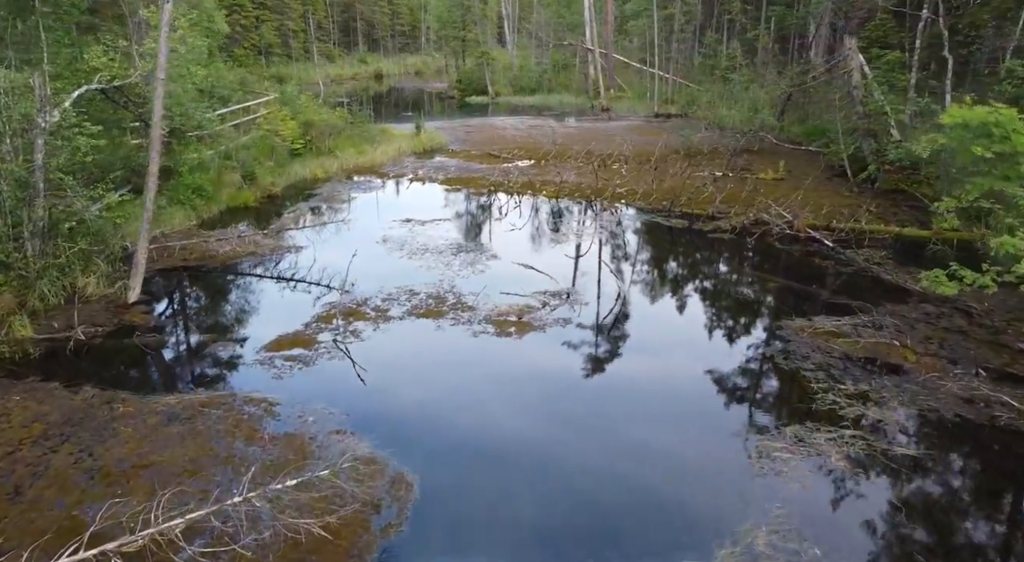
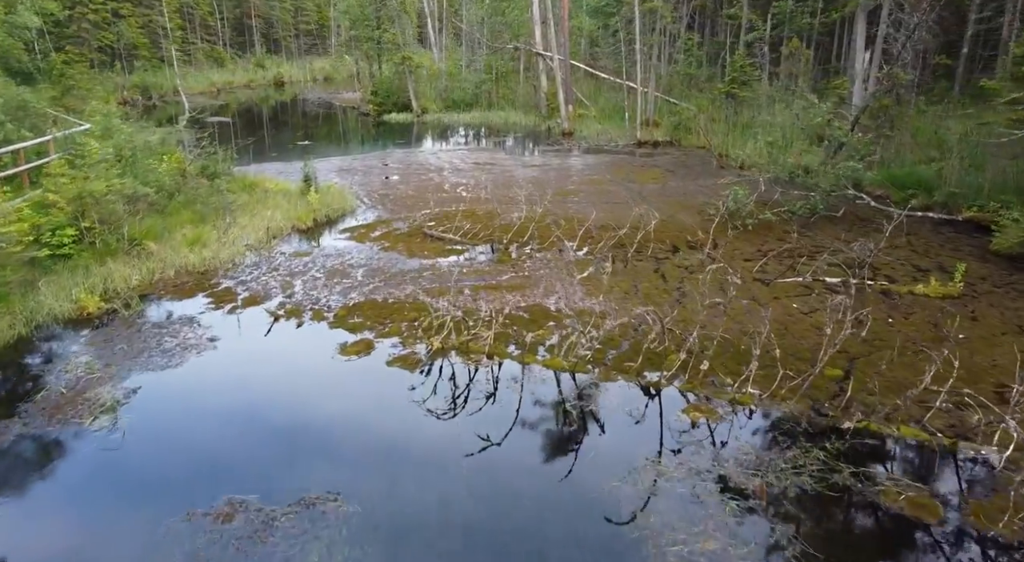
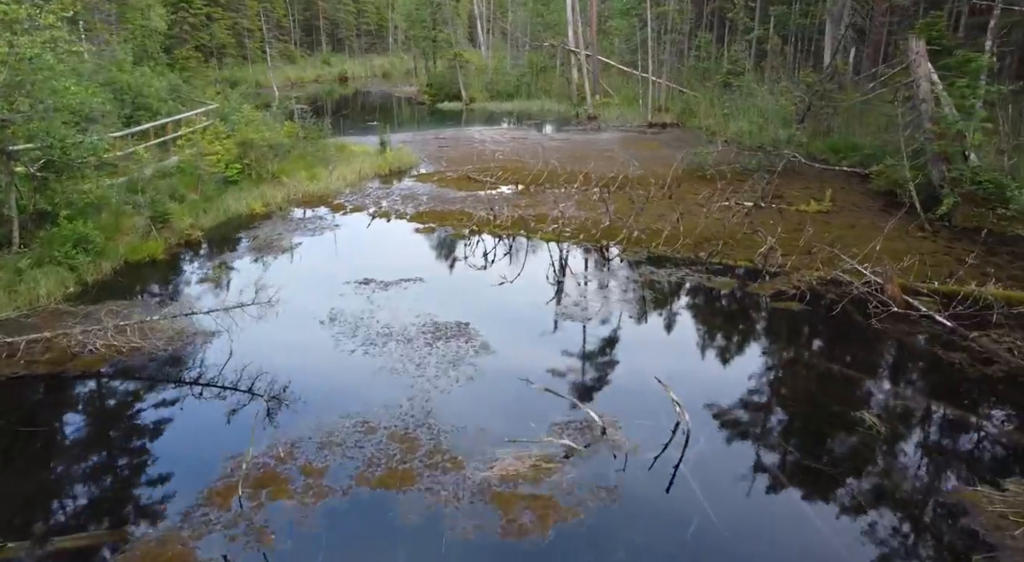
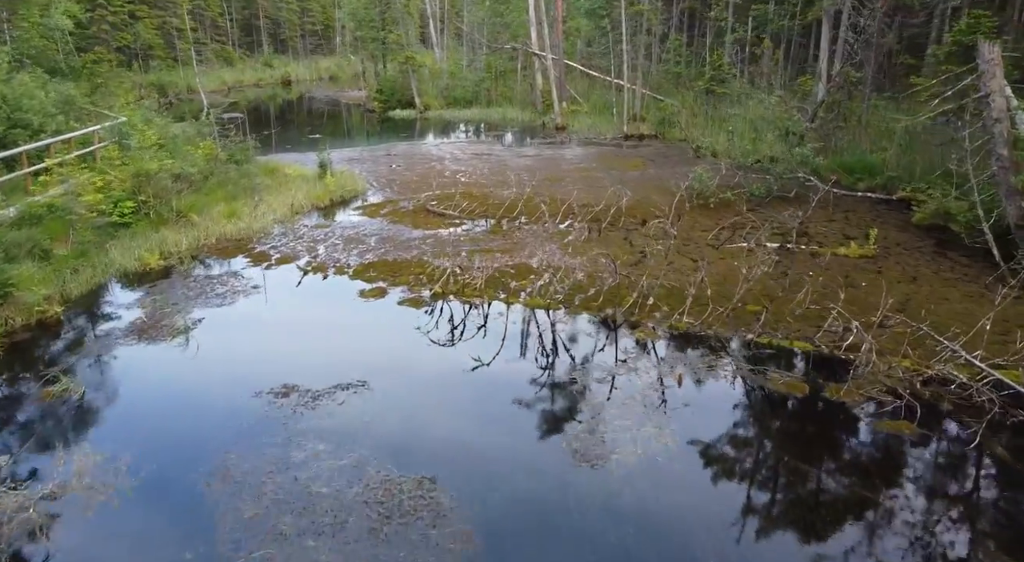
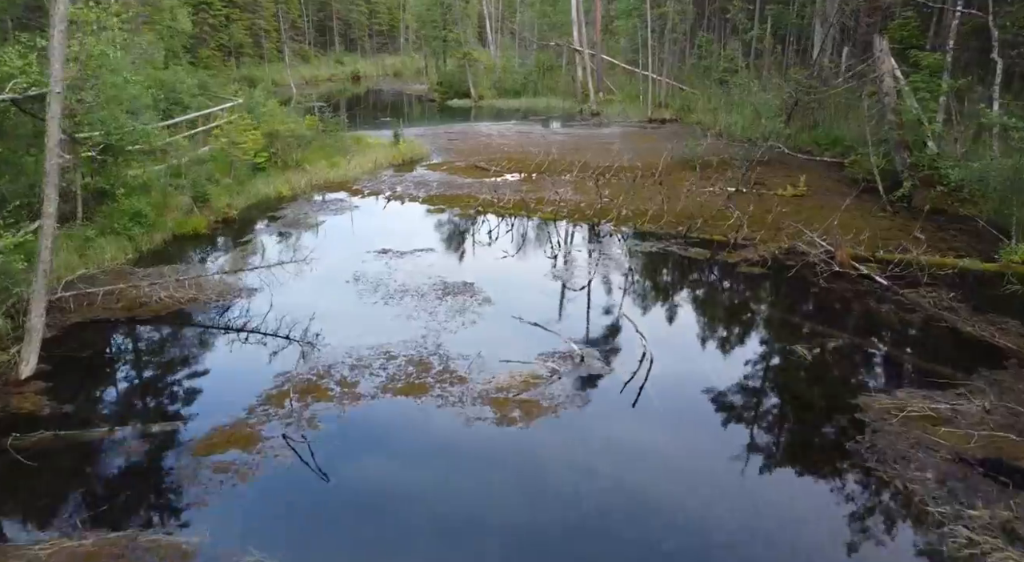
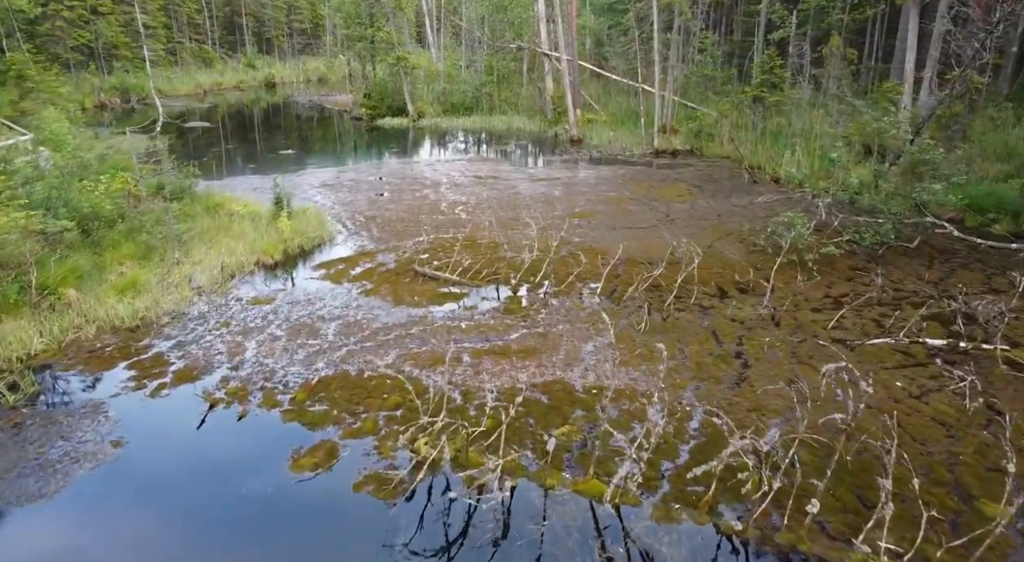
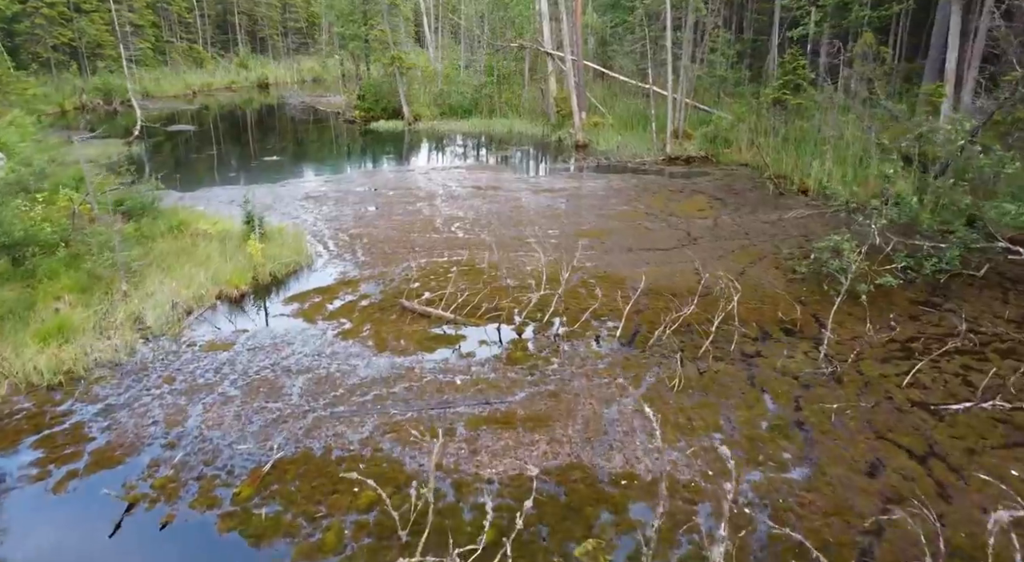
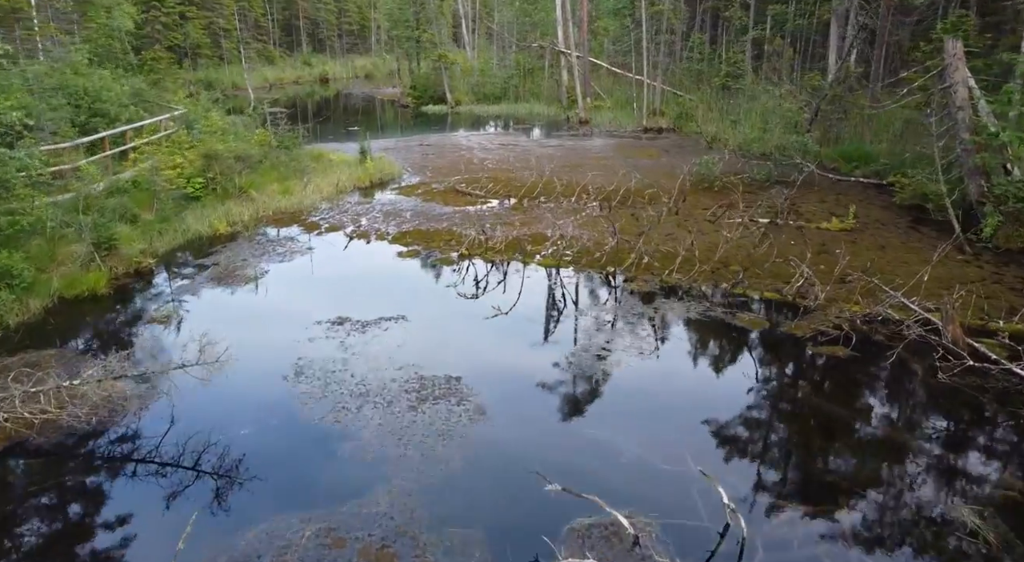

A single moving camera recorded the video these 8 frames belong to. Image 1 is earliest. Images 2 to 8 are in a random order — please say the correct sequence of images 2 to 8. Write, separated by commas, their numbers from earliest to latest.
5, 3, 8, 4, 2, 6, 7
